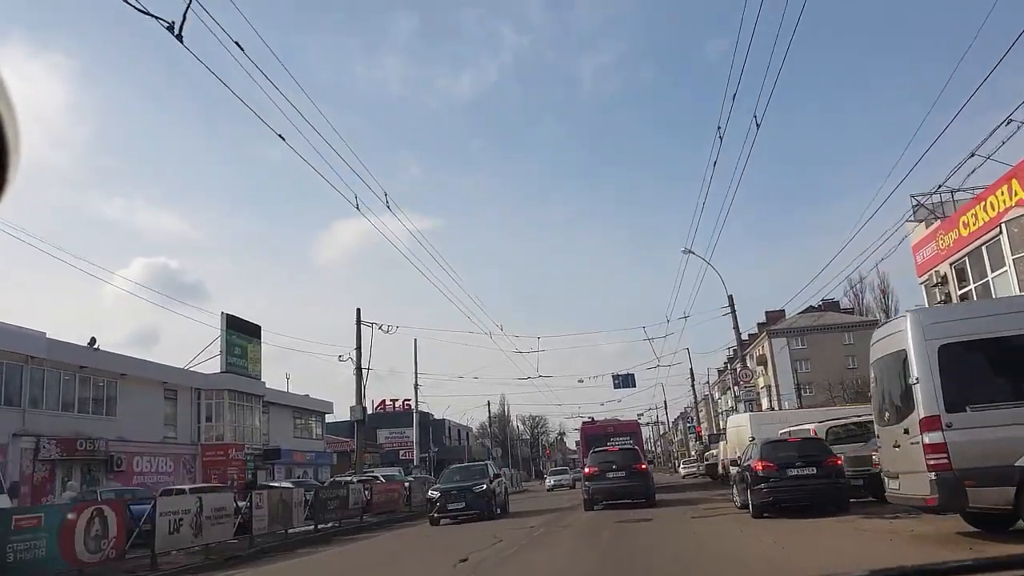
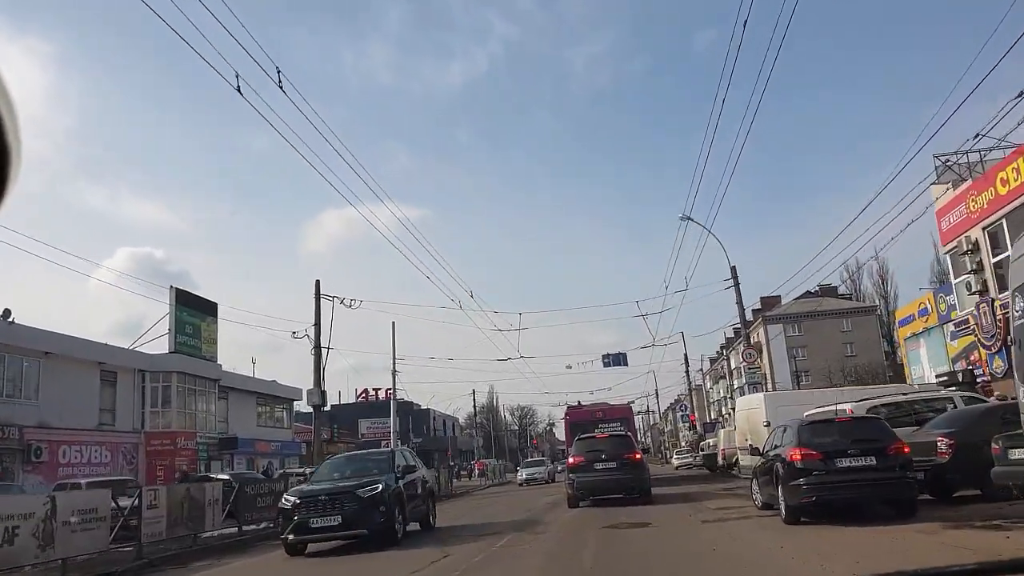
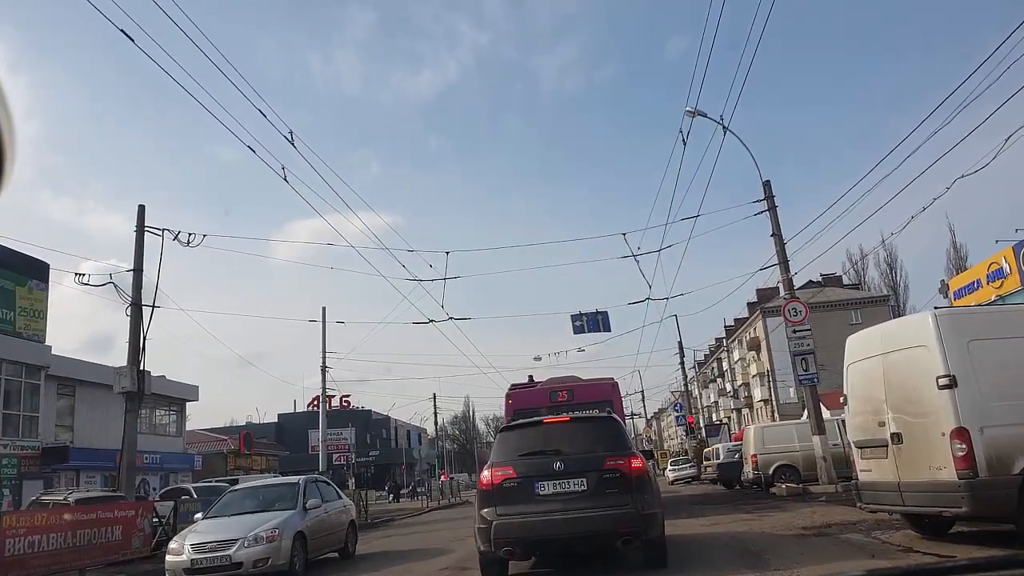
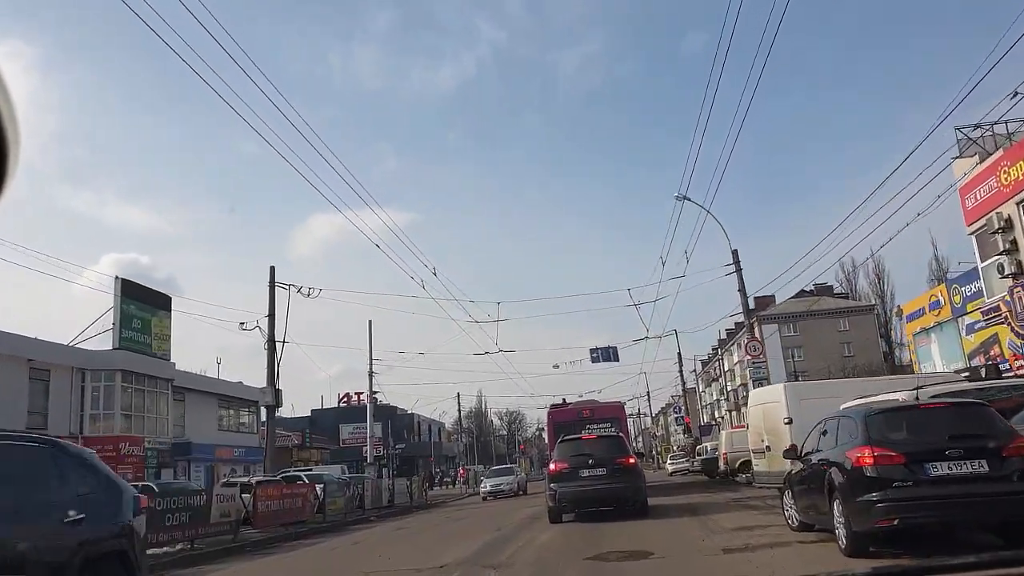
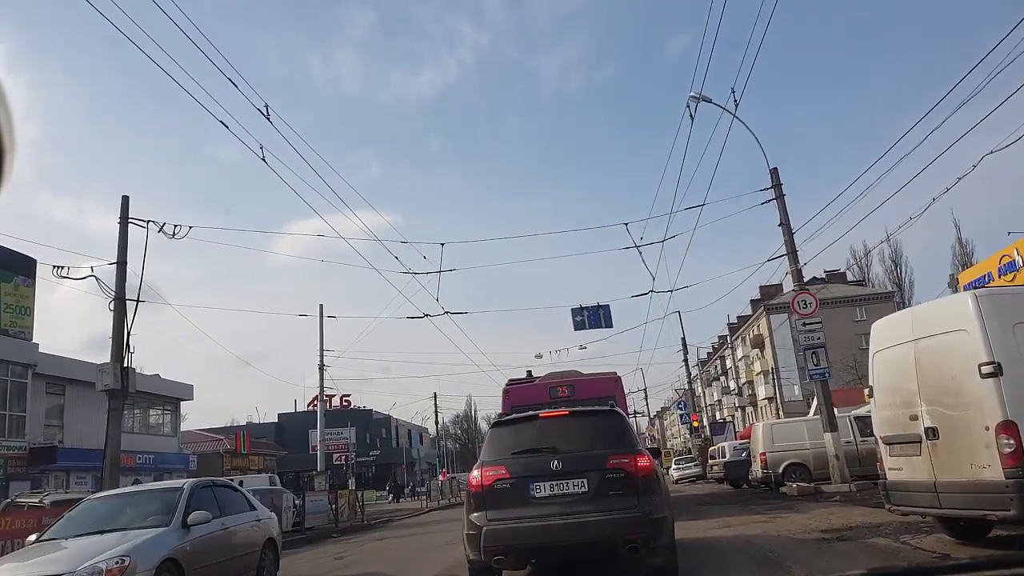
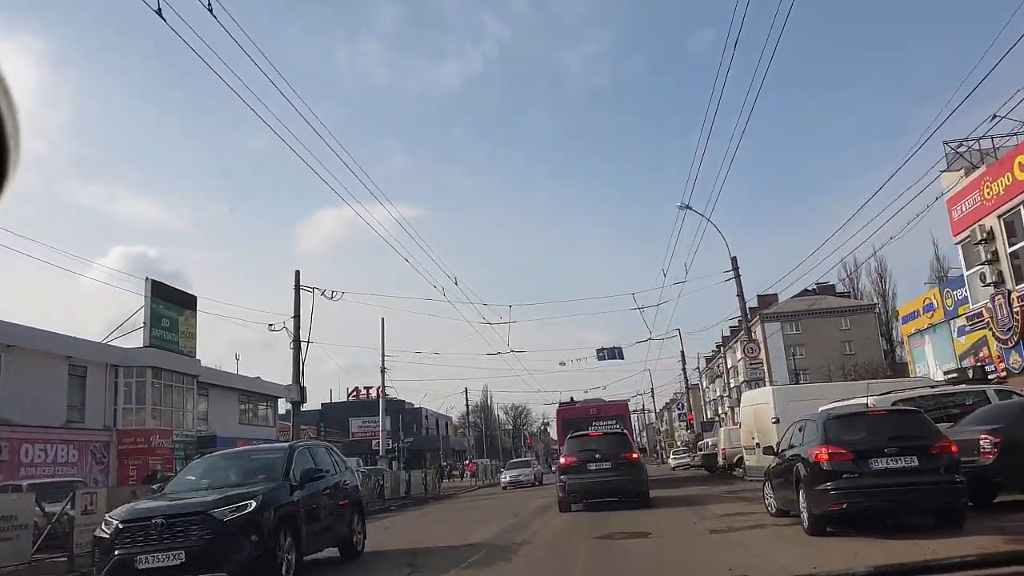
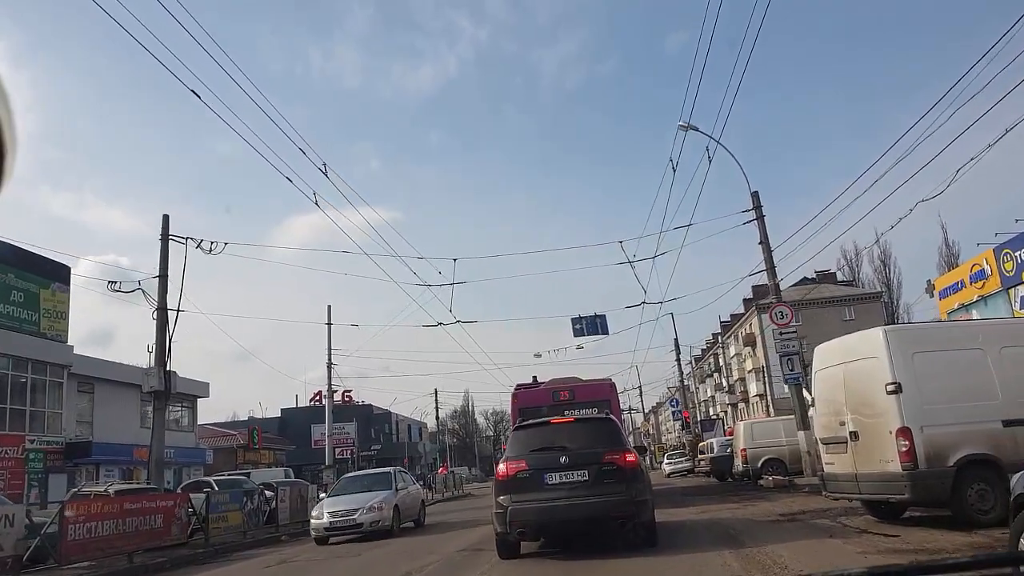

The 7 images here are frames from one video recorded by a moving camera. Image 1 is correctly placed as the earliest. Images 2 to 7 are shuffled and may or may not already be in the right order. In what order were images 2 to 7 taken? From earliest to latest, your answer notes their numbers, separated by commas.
2, 6, 4, 7, 3, 5
